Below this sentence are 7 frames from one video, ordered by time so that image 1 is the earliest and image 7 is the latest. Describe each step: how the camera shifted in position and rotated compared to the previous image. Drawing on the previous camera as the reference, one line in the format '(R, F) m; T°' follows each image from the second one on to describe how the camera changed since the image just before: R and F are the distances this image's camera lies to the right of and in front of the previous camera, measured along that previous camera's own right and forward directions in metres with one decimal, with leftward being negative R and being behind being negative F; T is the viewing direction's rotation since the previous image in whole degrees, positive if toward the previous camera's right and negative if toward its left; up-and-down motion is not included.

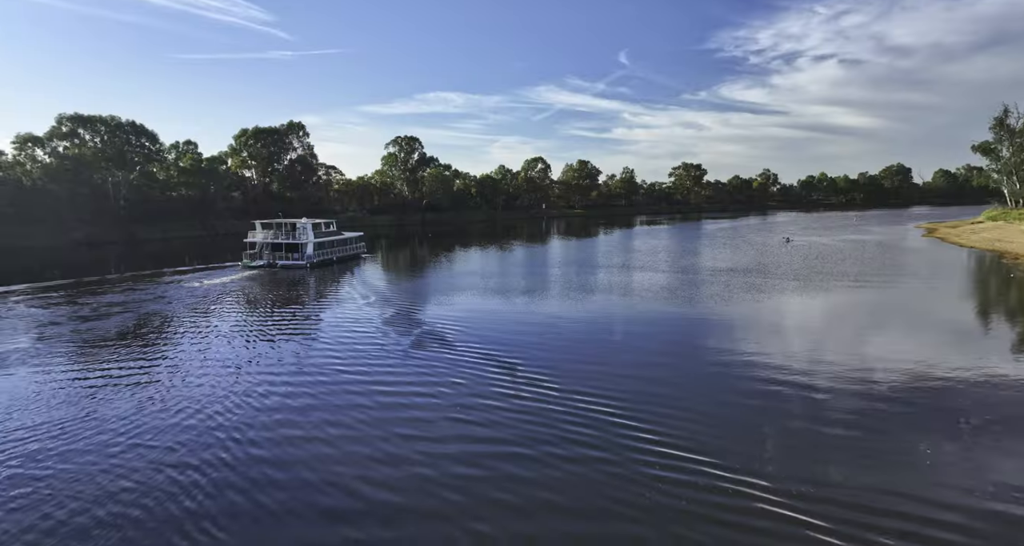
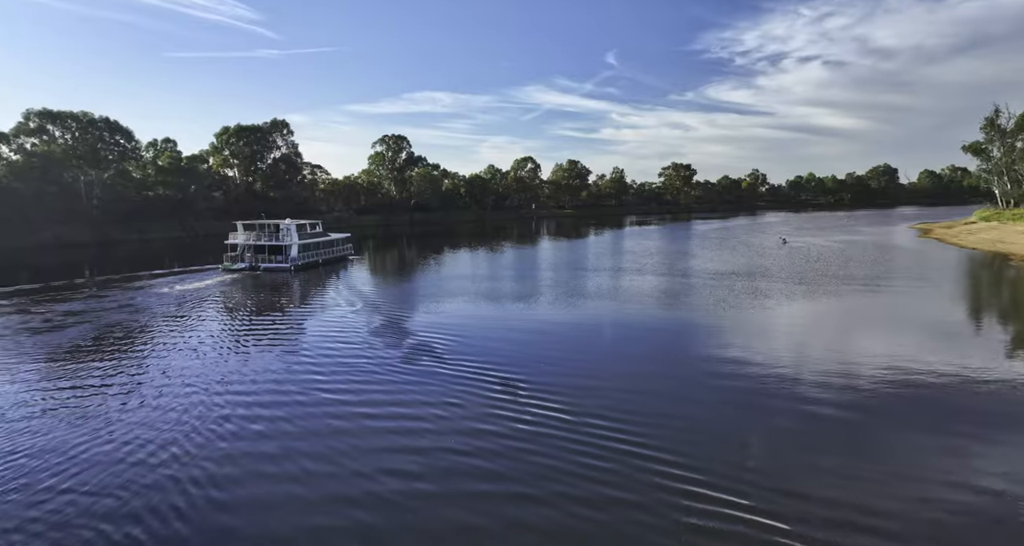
(-0.3, +1.5) m; +1°
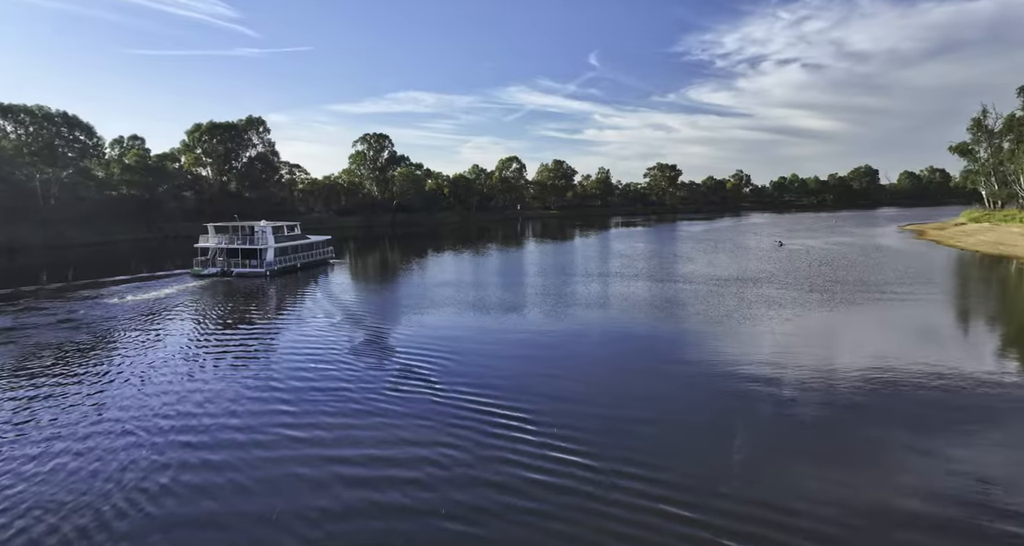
(-0.4, +2.2) m; +2°
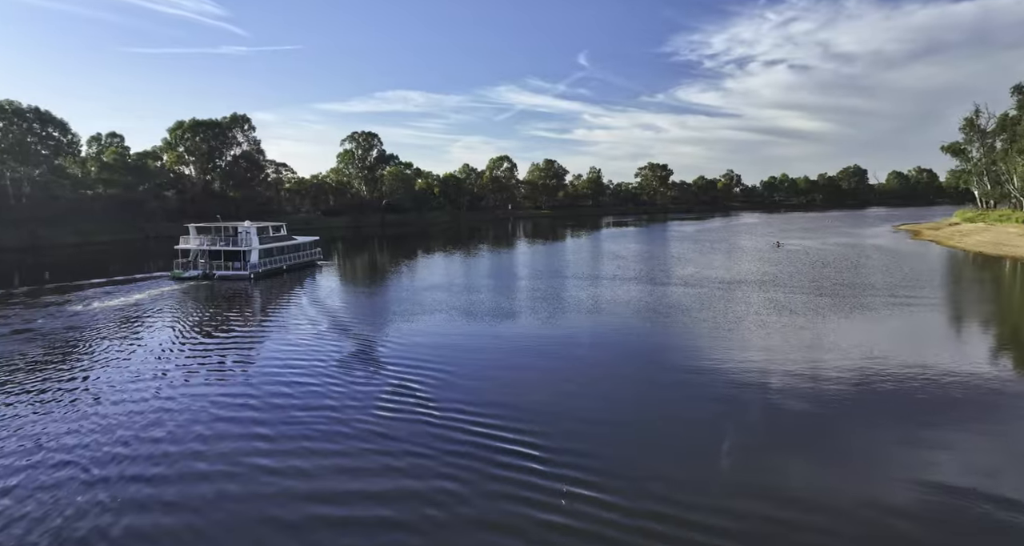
(-0.3, +1.3) m; +1°
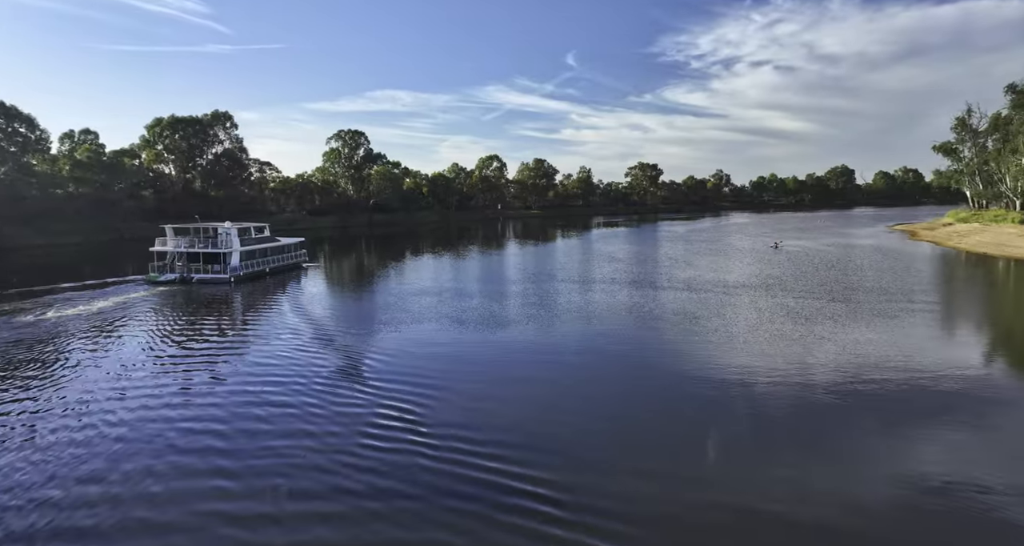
(-0.3, +1.5) m; +1°
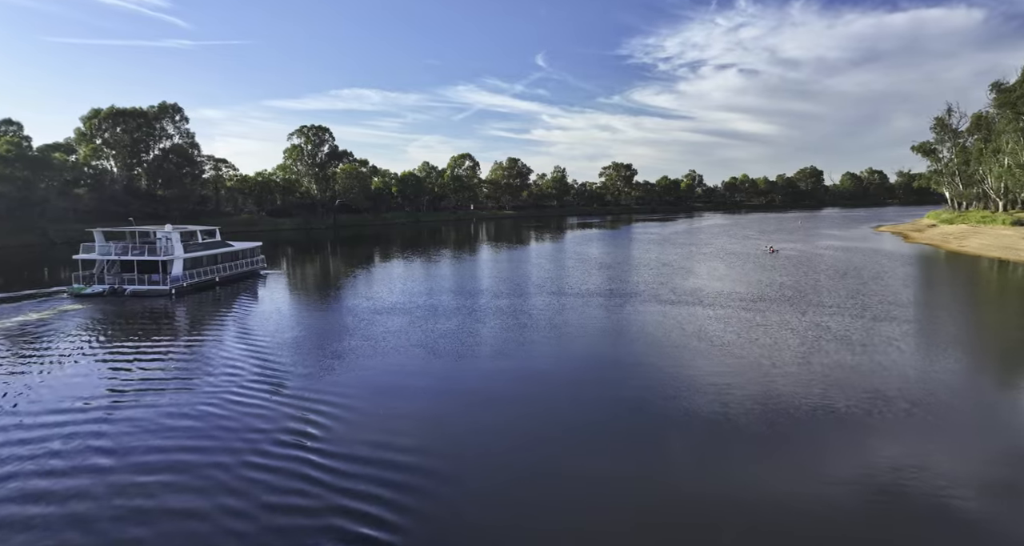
(-0.6, +4.0) m; +3°
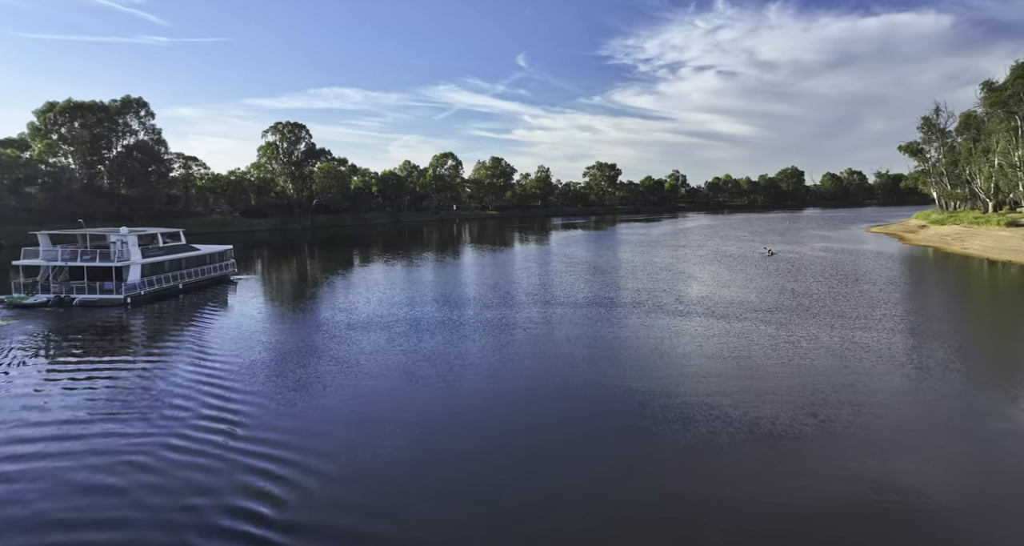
(-0.4, +2.5) m; +2°
